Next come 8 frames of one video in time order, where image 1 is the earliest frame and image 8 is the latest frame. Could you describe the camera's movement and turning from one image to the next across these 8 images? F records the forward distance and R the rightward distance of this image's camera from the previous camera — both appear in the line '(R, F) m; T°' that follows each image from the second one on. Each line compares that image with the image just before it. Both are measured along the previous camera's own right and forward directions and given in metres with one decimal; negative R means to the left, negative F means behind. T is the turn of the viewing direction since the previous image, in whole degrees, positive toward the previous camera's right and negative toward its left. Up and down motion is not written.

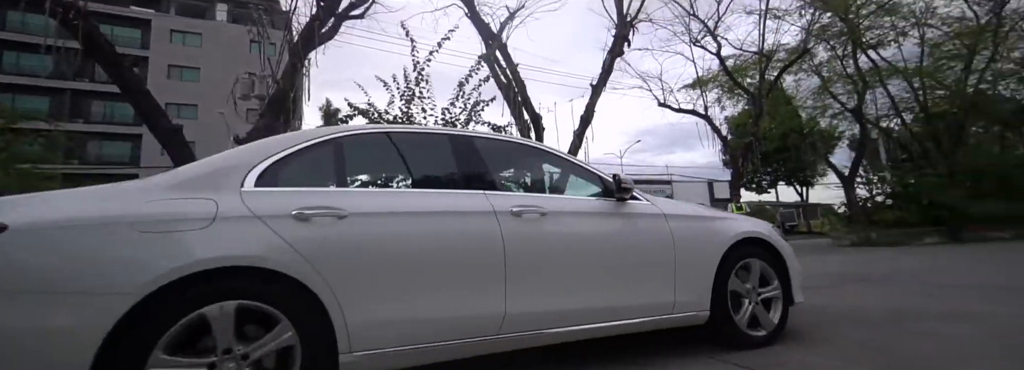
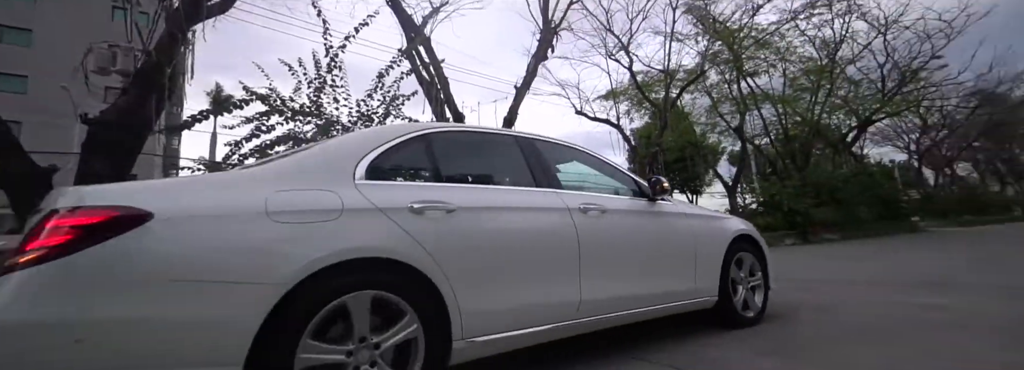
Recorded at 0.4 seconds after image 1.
(-0.5, +0.3) m; +13°
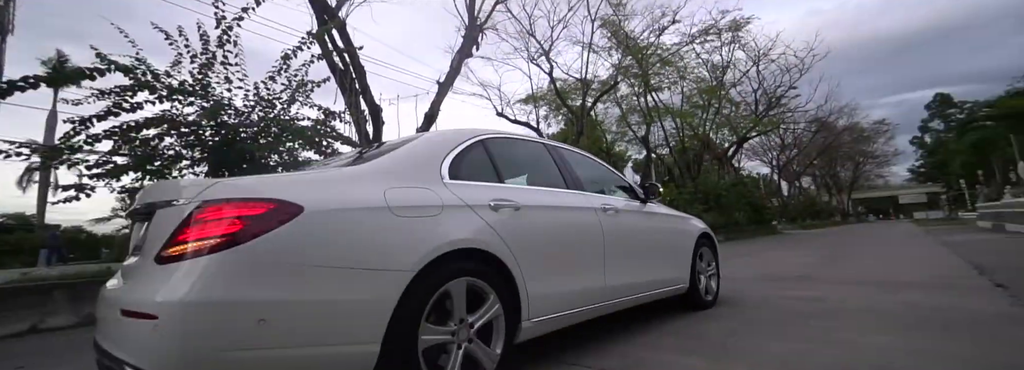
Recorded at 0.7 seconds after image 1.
(-0.4, +0.4) m; +13°
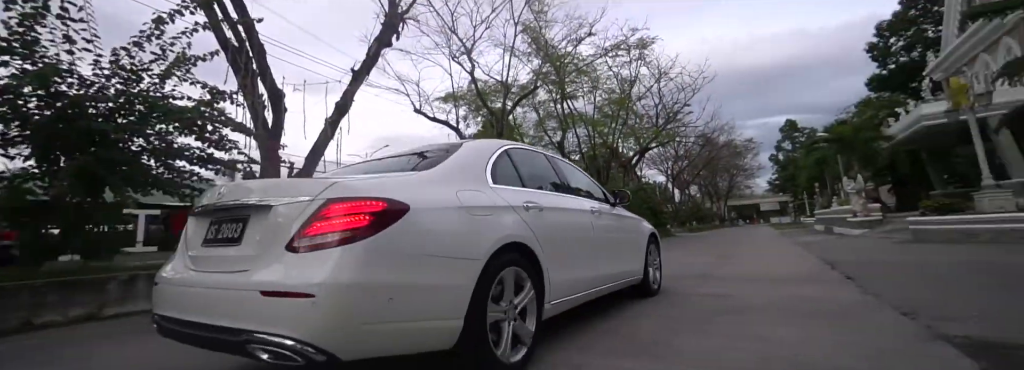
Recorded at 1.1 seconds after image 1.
(-0.2, +0.2) m; +12°
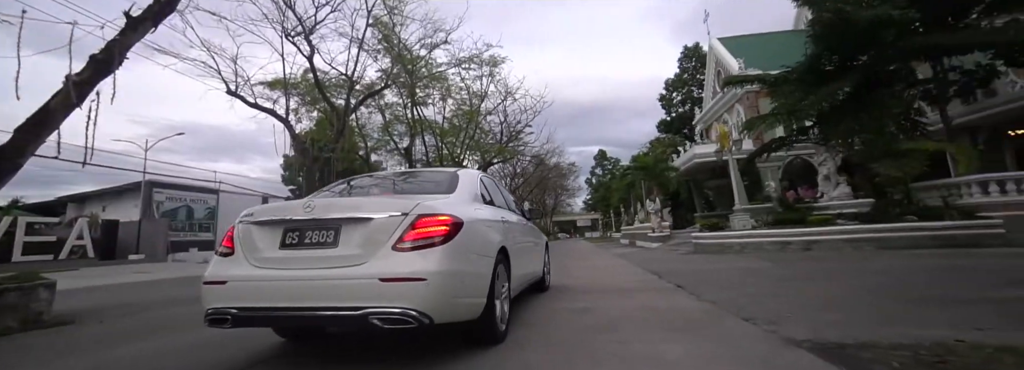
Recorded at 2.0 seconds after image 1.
(-0.2, +0.6) m; +22°
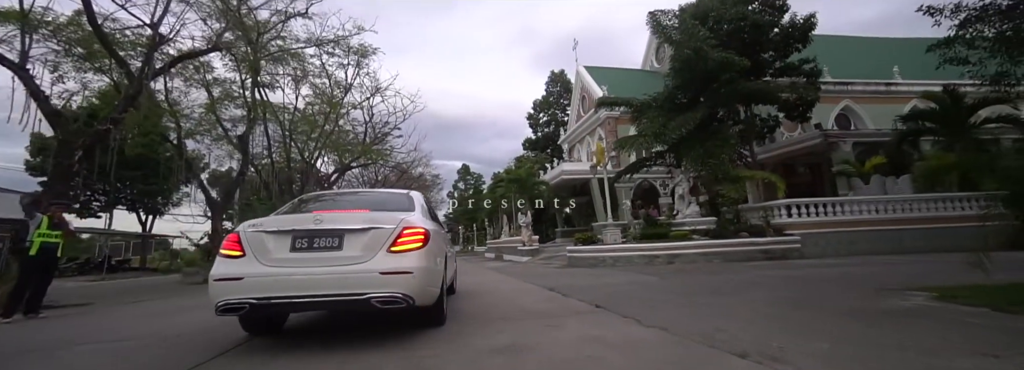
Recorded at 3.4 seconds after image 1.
(-0.3, +1.4) m; +19°
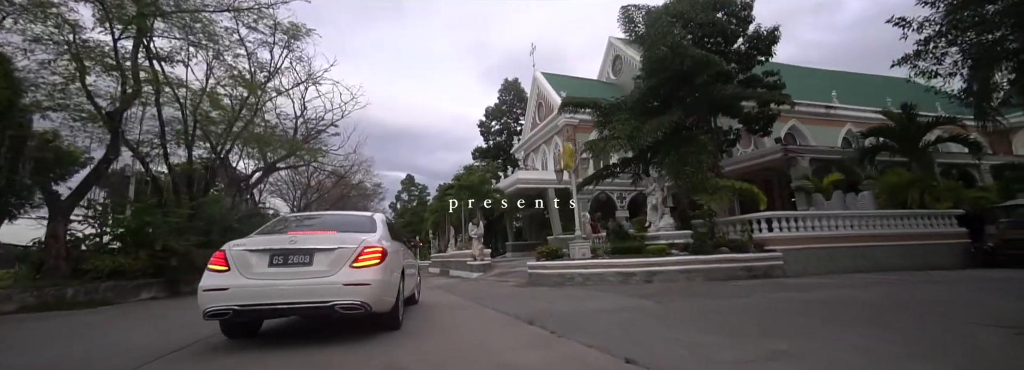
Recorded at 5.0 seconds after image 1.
(-0.3, +1.9) m; +7°
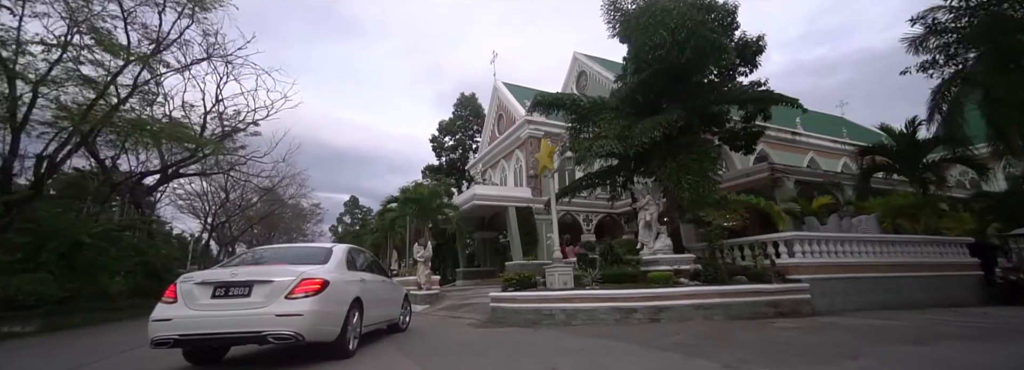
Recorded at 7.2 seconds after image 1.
(-0.2, +2.9) m; +7°
